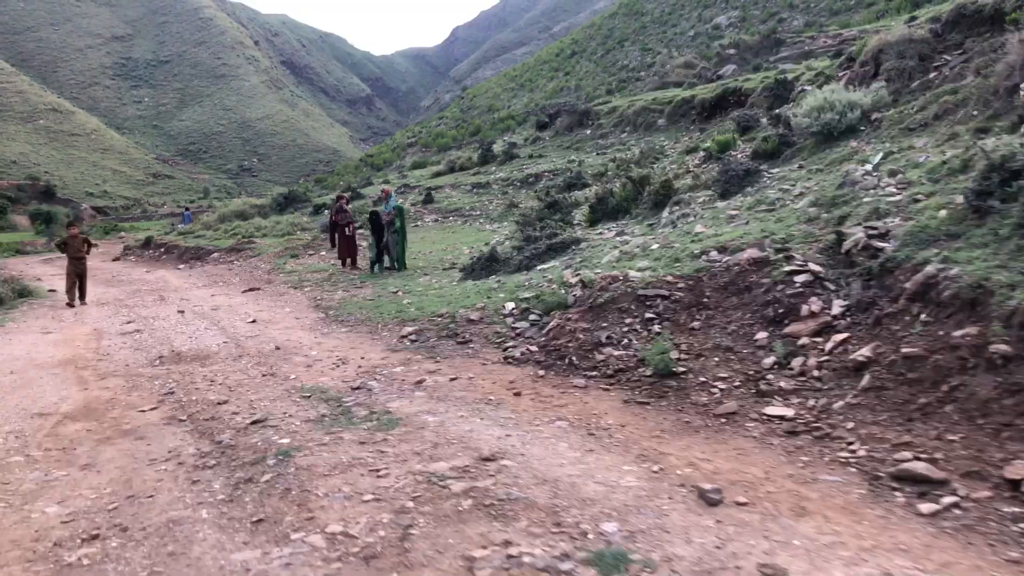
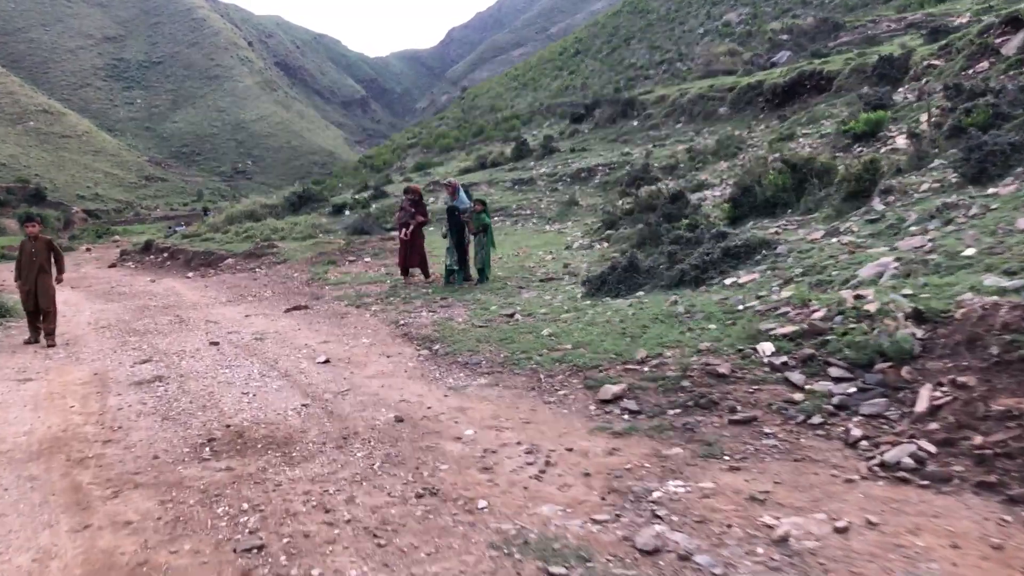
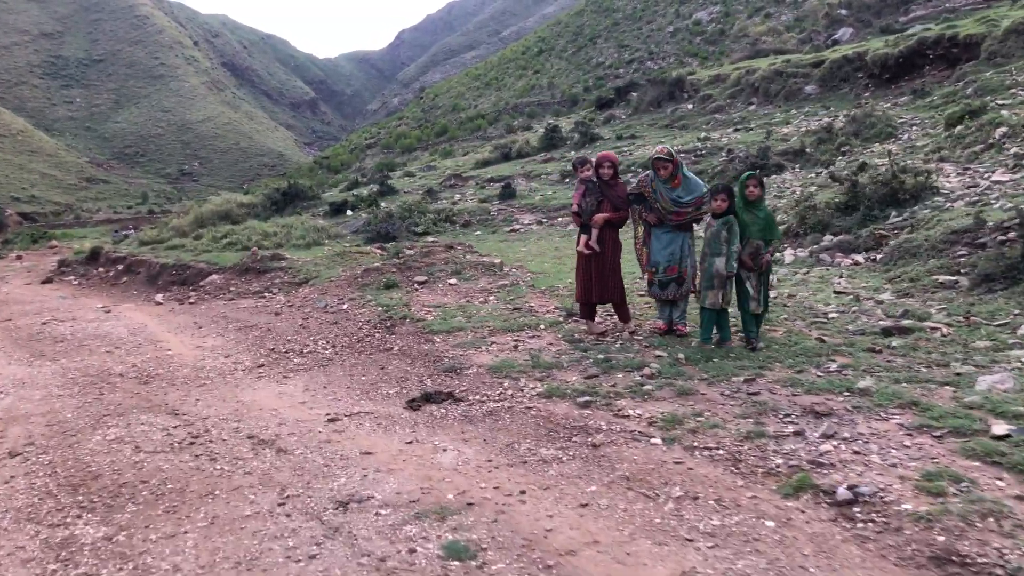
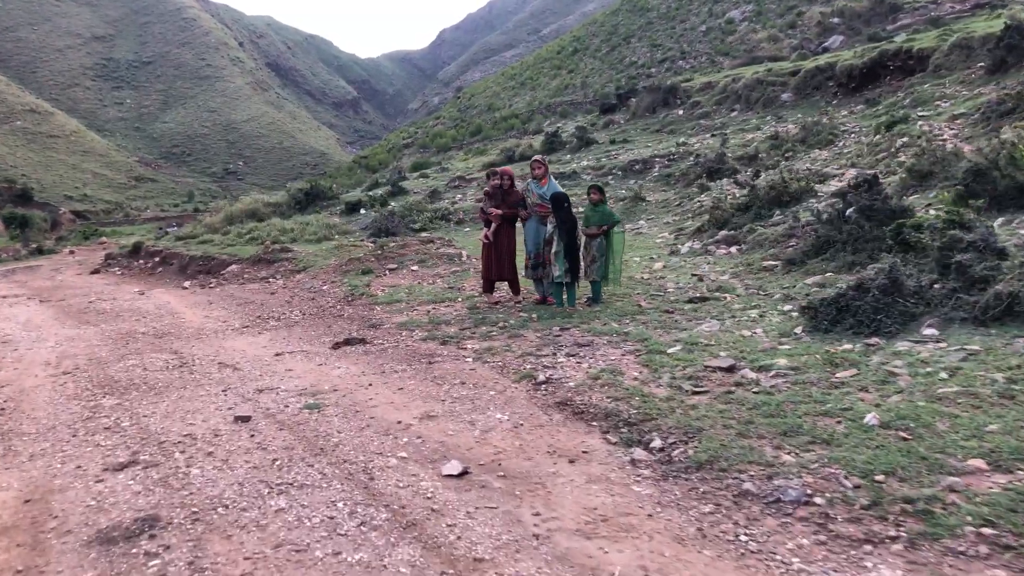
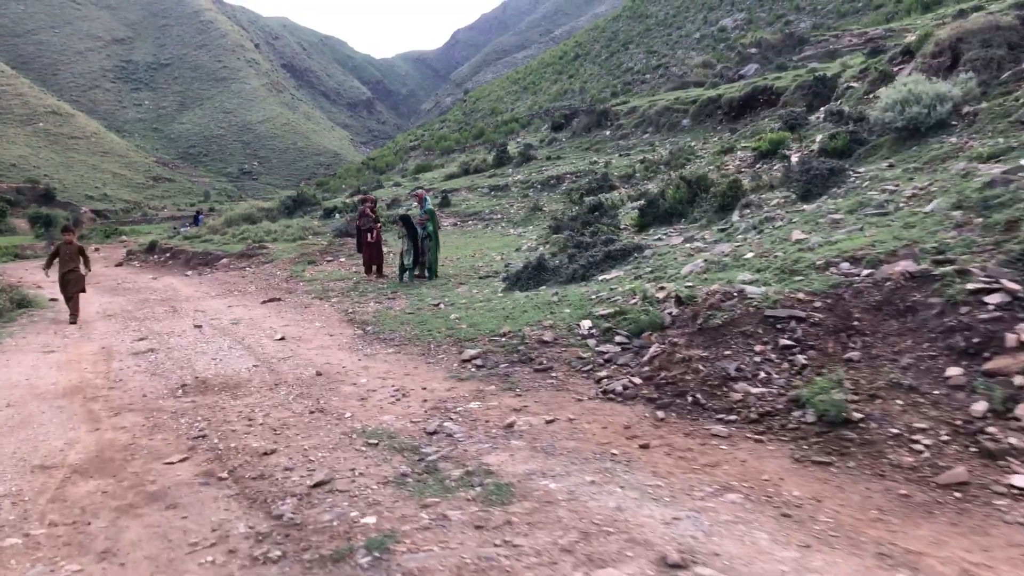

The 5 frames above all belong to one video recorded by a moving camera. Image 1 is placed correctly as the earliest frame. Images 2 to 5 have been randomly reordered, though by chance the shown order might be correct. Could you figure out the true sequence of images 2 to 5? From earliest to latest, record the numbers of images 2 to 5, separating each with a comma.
5, 2, 4, 3
